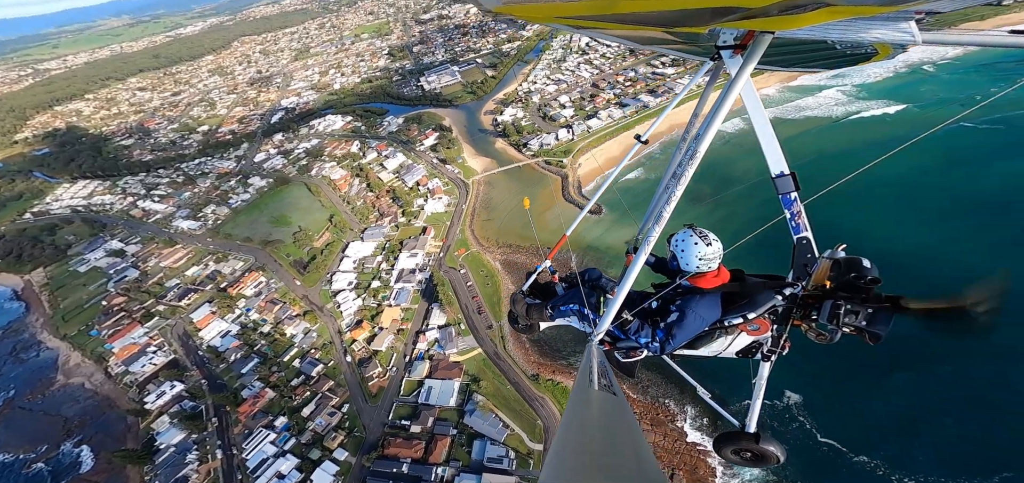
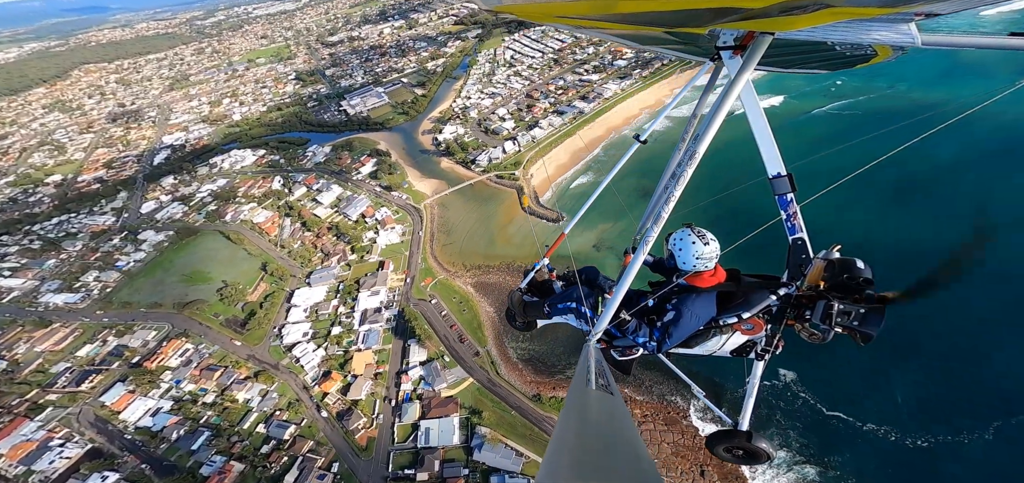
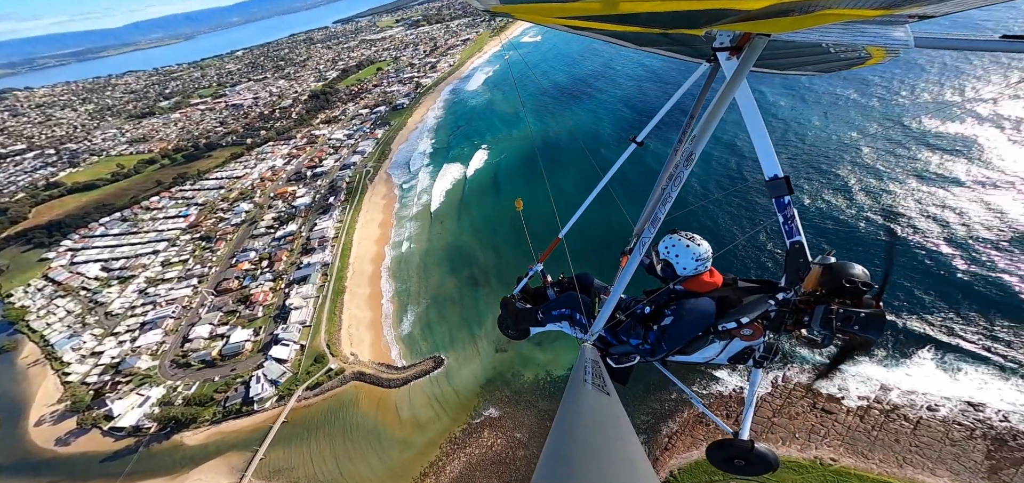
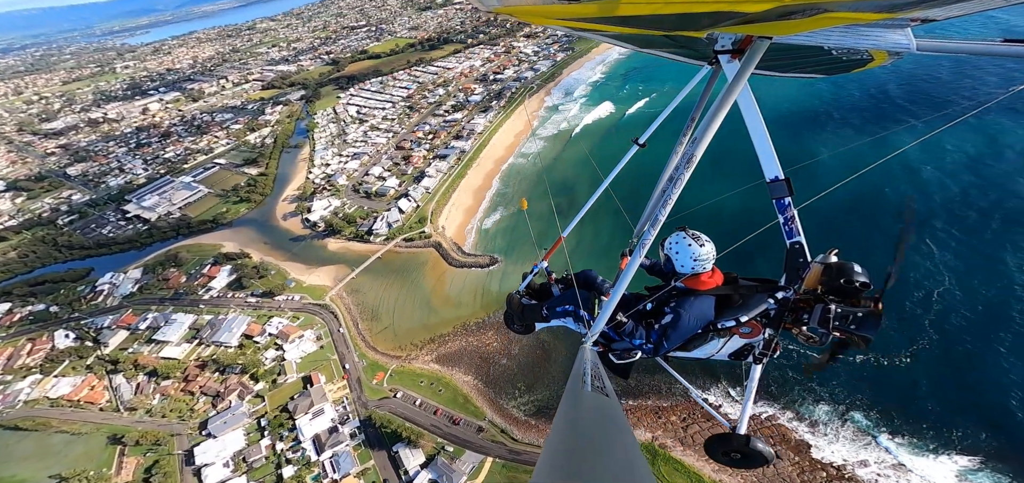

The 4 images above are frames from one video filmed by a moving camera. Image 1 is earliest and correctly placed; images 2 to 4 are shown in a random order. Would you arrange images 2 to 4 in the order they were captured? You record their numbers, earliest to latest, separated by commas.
2, 4, 3
